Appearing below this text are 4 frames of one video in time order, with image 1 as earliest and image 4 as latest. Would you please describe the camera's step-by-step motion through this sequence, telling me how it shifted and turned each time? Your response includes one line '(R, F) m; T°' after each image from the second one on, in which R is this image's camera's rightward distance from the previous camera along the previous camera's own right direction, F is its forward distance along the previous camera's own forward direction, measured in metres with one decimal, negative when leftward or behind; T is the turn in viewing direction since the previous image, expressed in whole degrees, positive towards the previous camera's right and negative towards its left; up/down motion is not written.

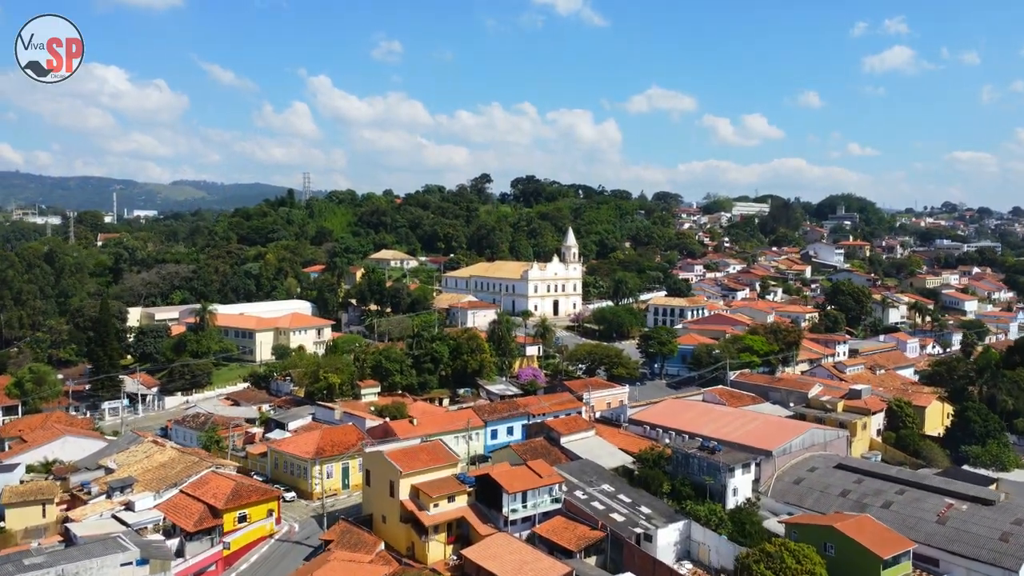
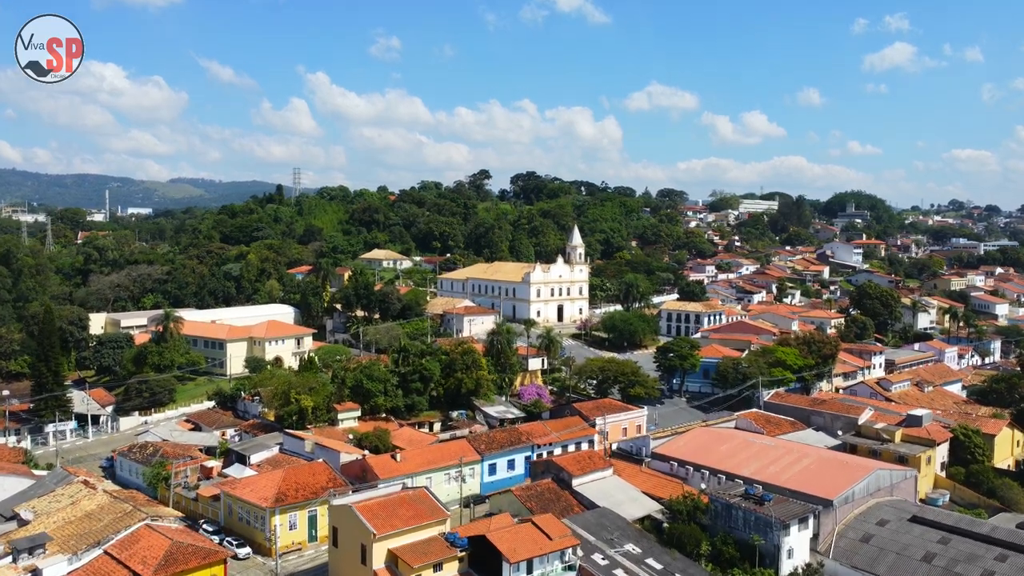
(-0.1, +4.7) m; 0°
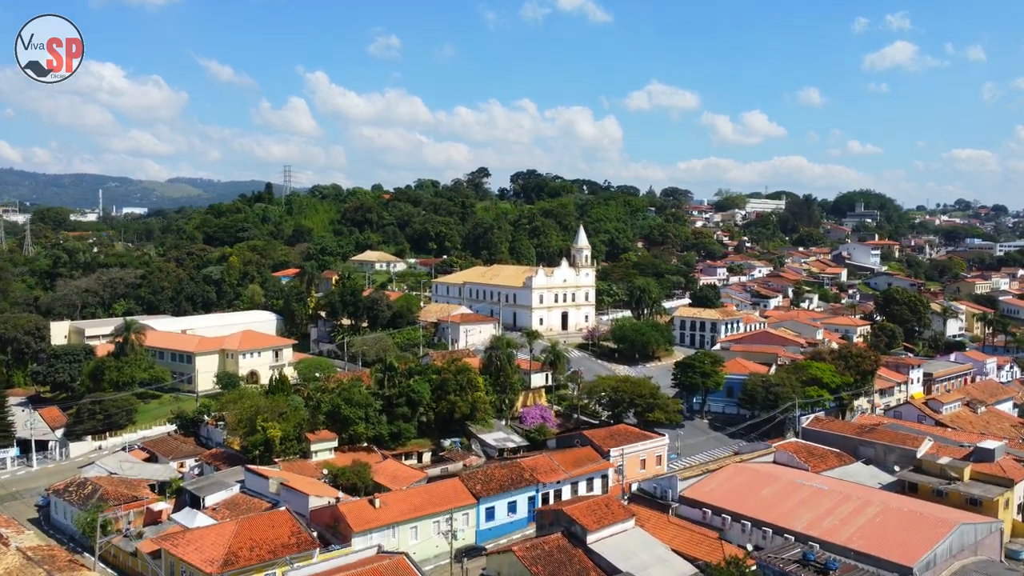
(0.0, +4.1) m; 0°
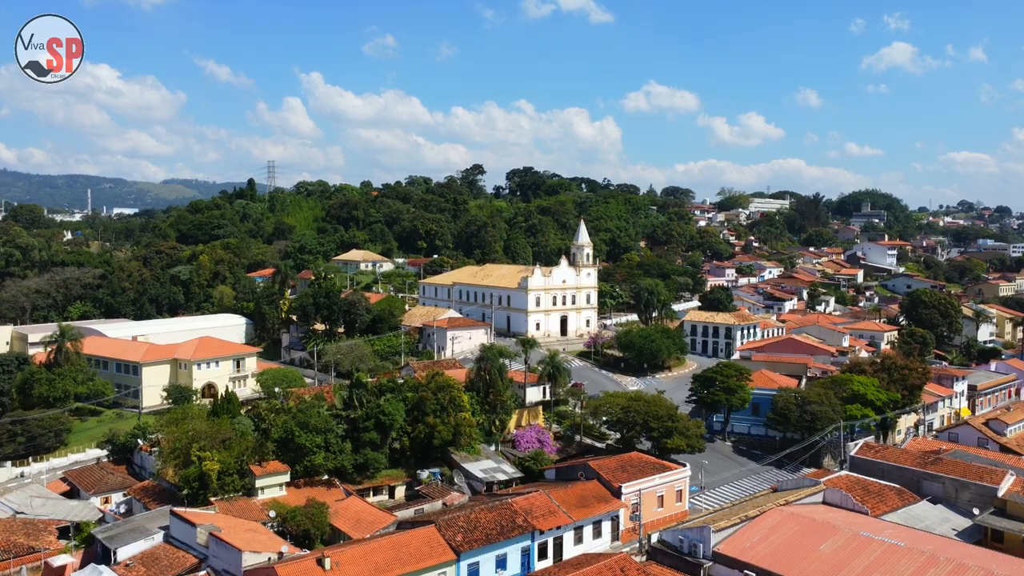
(+0.2, +4.6) m; 0°
